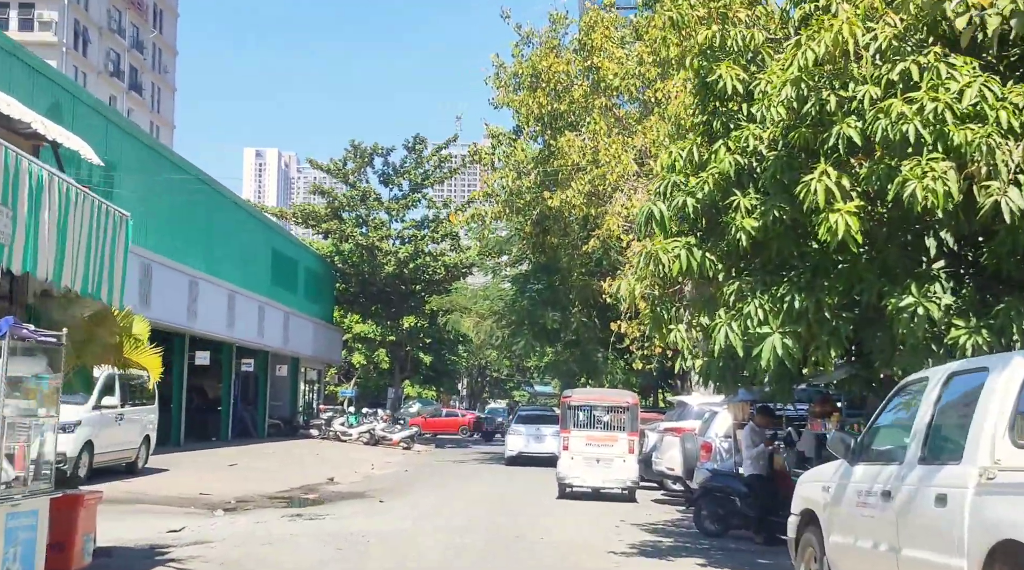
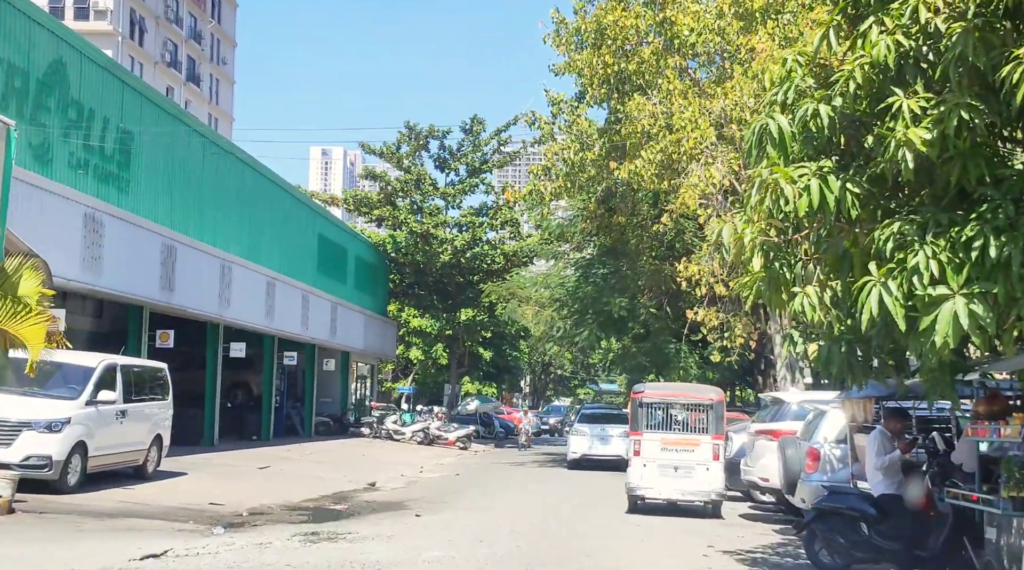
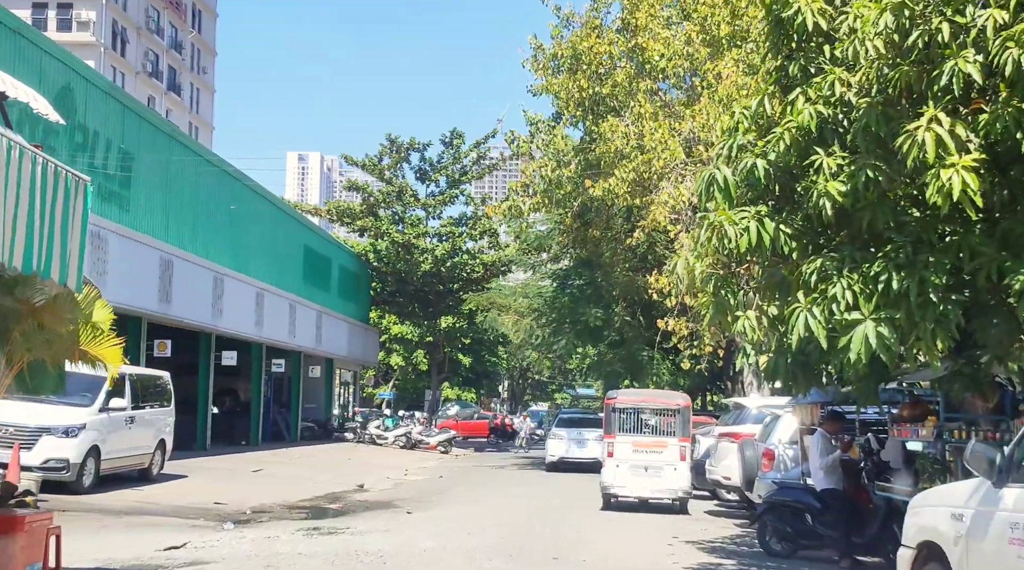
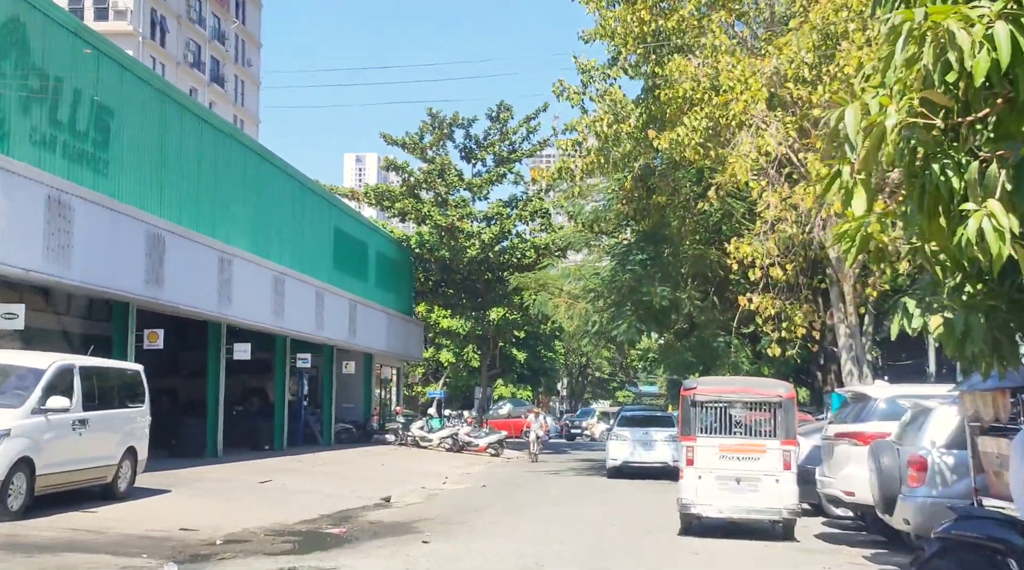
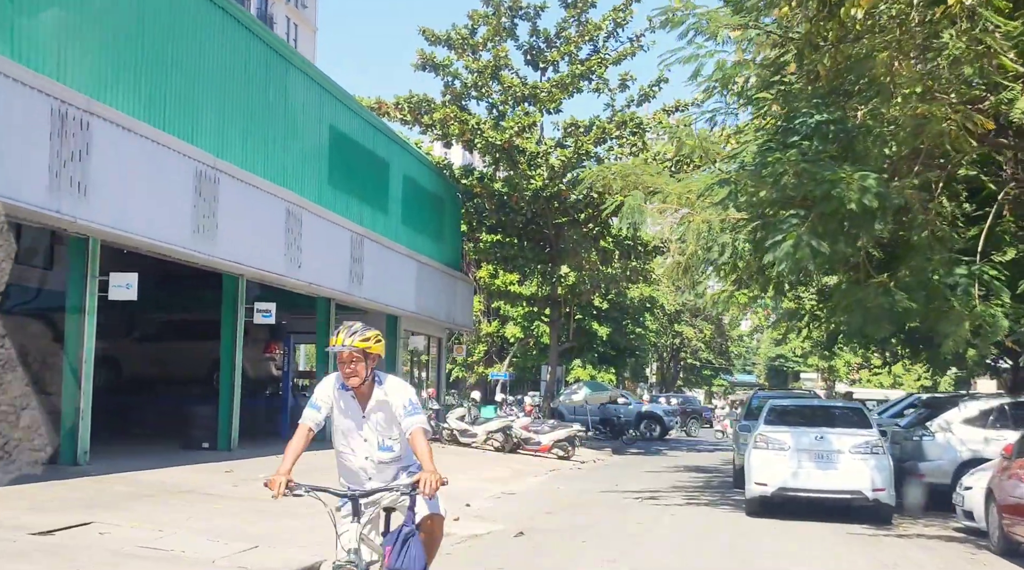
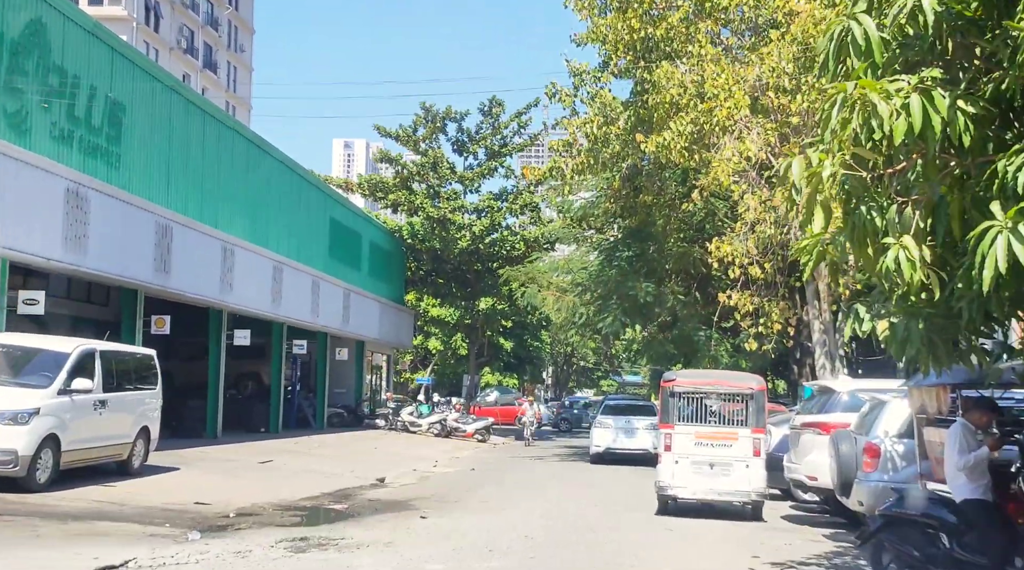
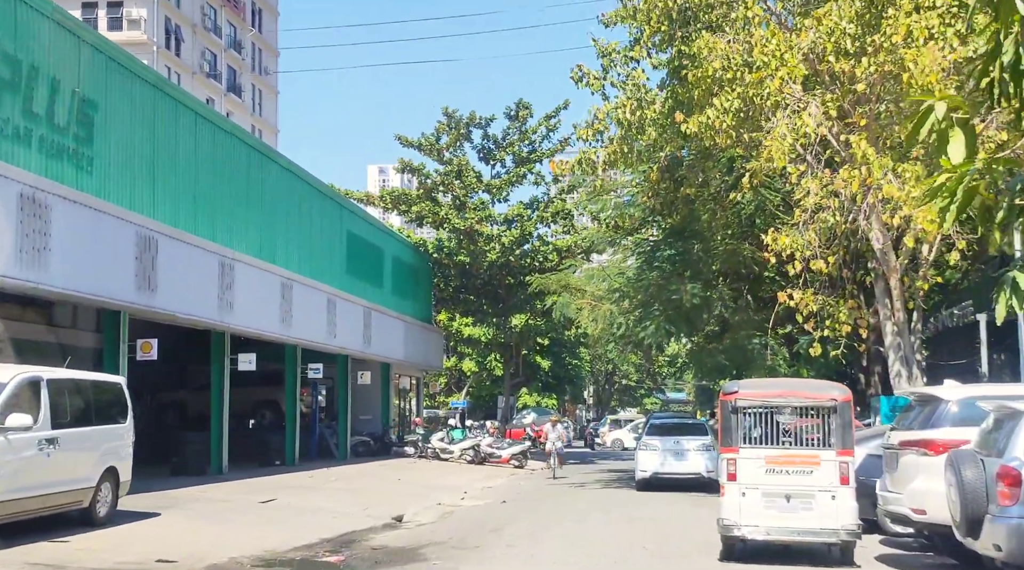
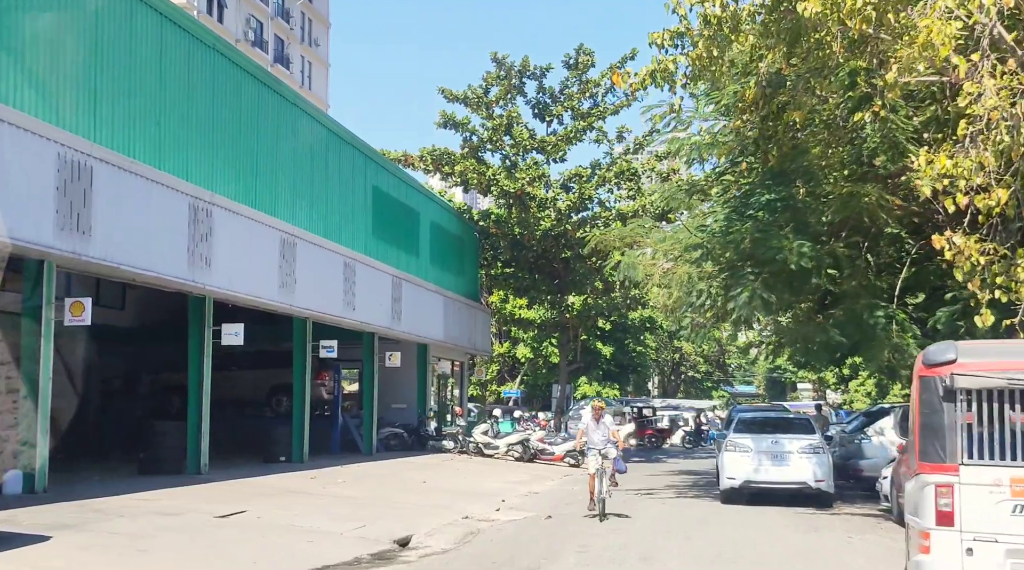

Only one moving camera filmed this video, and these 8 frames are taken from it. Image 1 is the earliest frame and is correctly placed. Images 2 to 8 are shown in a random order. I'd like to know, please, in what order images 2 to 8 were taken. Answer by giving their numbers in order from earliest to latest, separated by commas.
3, 2, 6, 4, 7, 8, 5
